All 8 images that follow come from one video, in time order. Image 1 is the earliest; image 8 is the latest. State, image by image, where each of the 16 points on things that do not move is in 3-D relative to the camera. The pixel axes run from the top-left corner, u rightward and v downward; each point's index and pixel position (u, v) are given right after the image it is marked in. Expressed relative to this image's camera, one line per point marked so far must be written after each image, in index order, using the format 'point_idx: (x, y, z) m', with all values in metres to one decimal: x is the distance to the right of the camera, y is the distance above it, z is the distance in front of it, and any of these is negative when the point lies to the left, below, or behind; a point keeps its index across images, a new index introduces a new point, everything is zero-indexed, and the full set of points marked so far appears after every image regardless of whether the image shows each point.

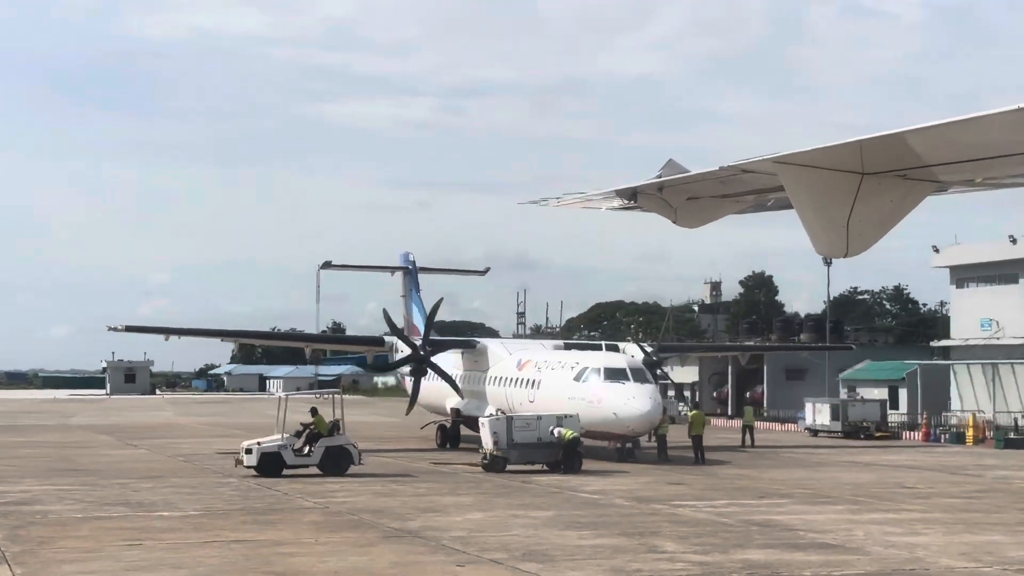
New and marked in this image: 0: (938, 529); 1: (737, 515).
0: (+3.9, -2.2, +13.4) m
1: (+2.2, -2.3, +14.6) m
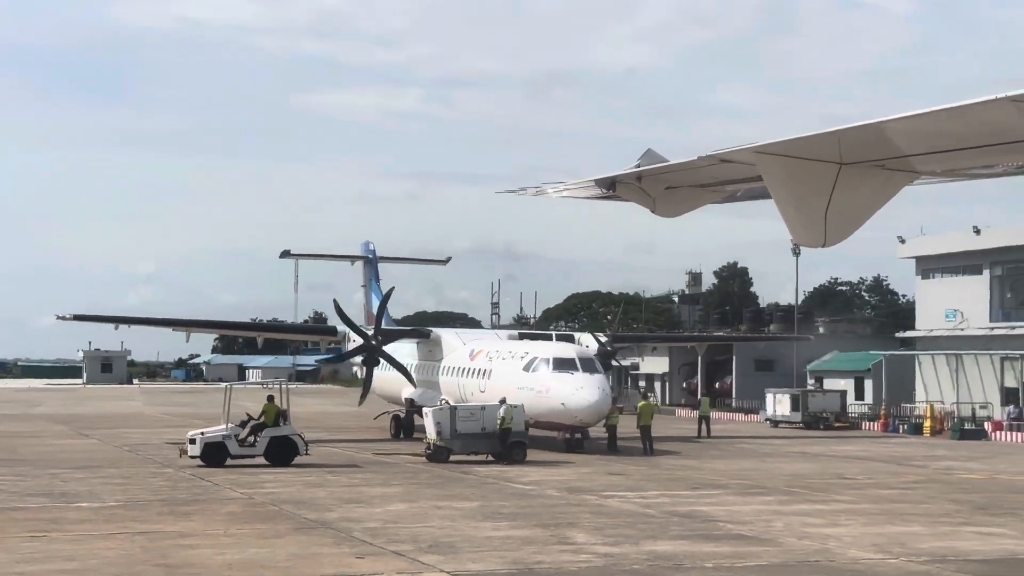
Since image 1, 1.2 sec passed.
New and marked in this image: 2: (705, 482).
0: (+3.2, -2.1, +13.3) m
1: (+1.5, -2.2, +14.5) m
2: (+2.4, -2.4, +18.0) m
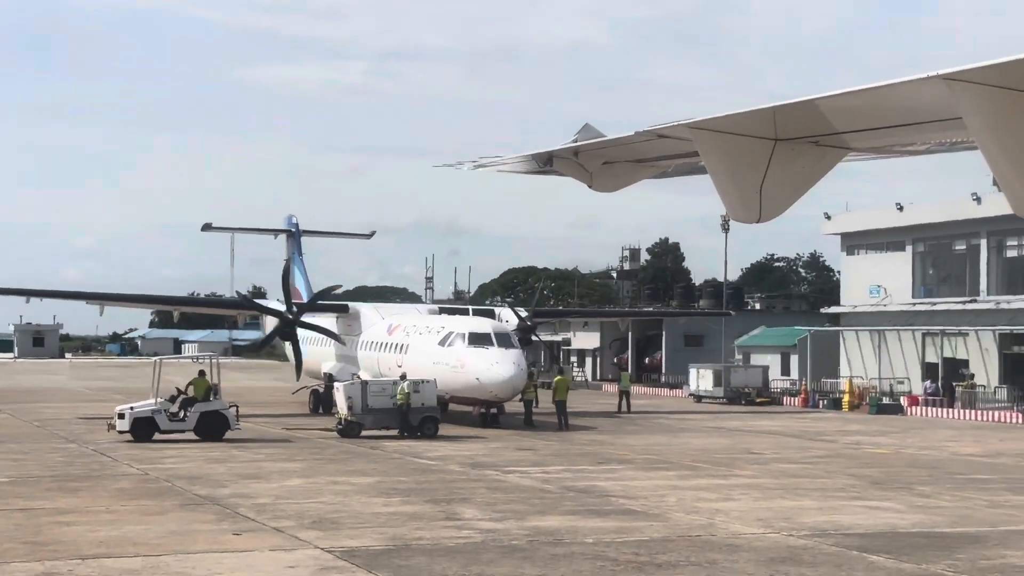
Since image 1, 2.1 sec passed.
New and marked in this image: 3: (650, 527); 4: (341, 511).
0: (+2.2, -1.9, +13.4) m
1: (+0.5, -1.9, +14.5) m
2: (+1.2, -2.1, +18.0) m
3: (+1.0, -1.8, +10.9) m
4: (-1.4, -1.8, +11.5) m
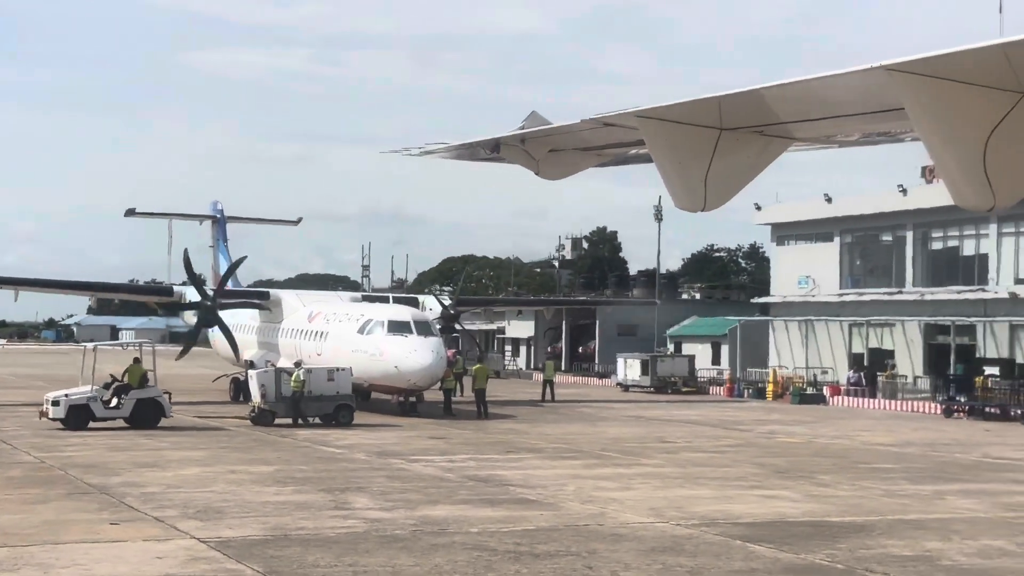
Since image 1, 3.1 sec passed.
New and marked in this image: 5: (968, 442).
0: (+1.3, -1.8, +13.4) m
1: (-0.5, -1.8, +14.4) m
2: (+0.1, -1.9, +17.9) m
3: (+0.2, -1.7, +10.8) m
4: (-2.2, -1.7, +11.4) m
5: (+6.2, -2.1, +19.6) m
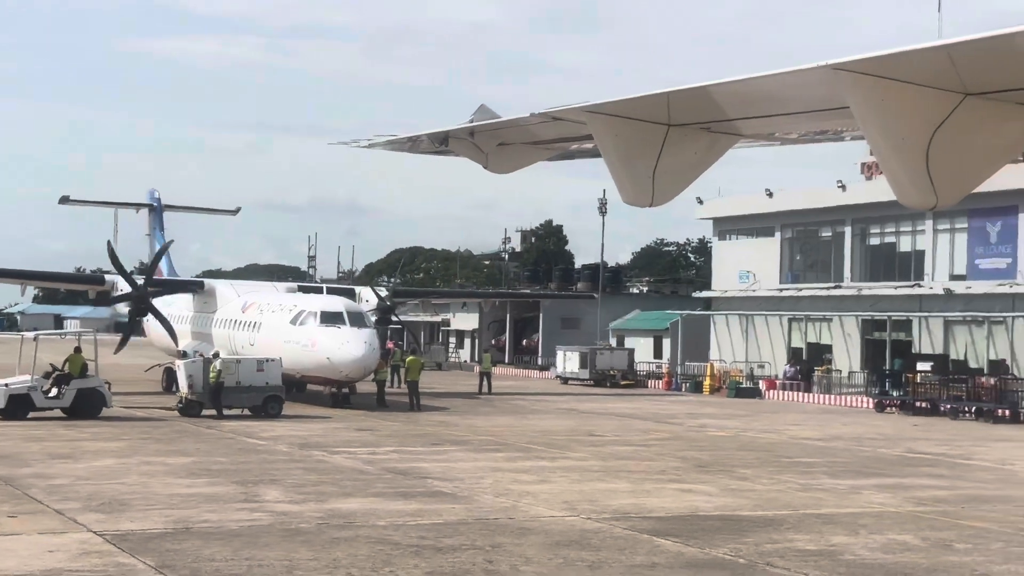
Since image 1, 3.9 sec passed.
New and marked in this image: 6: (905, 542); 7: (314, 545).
0: (+0.5, -1.7, +13.3) m
1: (-1.3, -1.7, +14.3) m
2: (-0.8, -1.8, +17.8) m
3: (-0.5, -1.6, +10.8) m
4: (-2.9, -1.6, +11.2) m
5: (+5.2, -2.0, +19.7) m
6: (+2.6, -1.7, +9.4) m
7: (-1.2, -1.6, +8.8) m
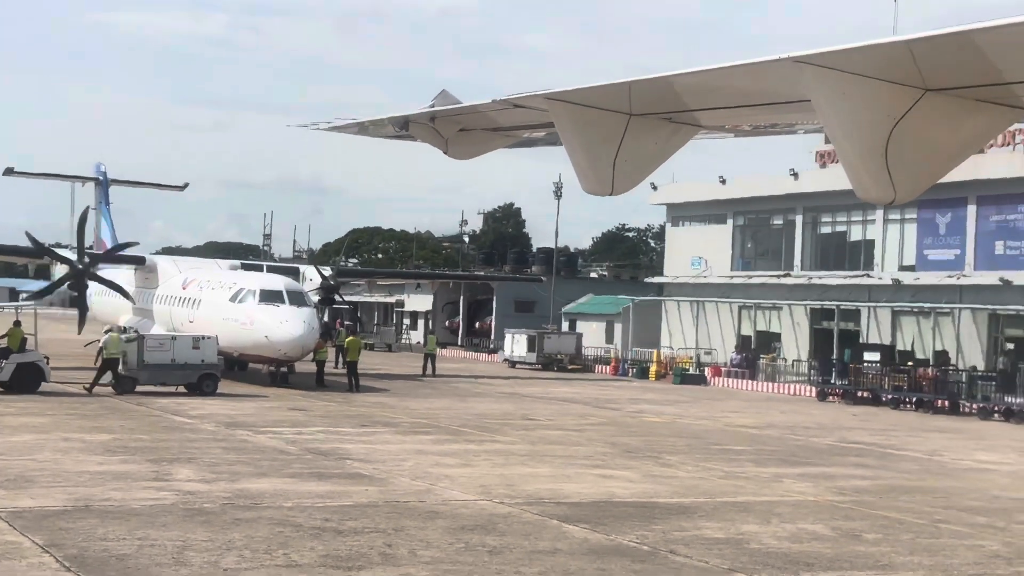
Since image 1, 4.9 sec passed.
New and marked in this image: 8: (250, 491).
0: (-0.2, -1.6, +13.2) m
1: (-2.0, -1.5, +14.1) m
2: (-1.6, -1.6, +17.7) m
3: (-1.1, -1.5, +10.6) m
4: (-3.5, -1.4, +11.0) m
5: (+4.3, -1.9, +19.7) m
6: (+2.0, -1.6, +9.4) m
7: (-1.8, -1.4, +8.6) m
8: (-1.9, -1.4, +10.3) m
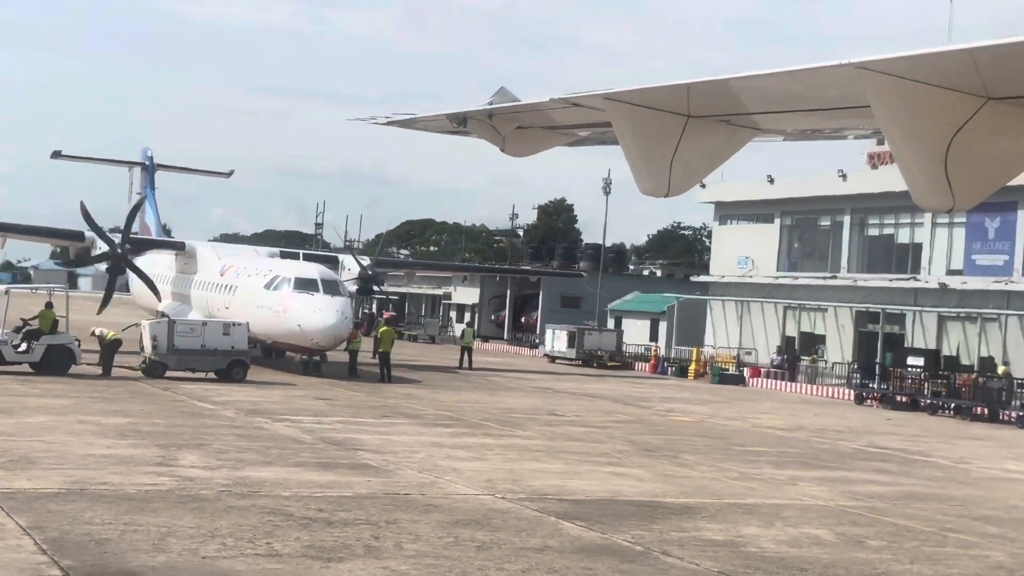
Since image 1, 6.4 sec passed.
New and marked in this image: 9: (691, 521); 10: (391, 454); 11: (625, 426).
0: (-0.1, -1.5, +13.1) m
1: (-1.8, -1.4, +14.1) m
2: (-1.3, -1.5, +17.6) m
3: (-1.1, -1.4, +10.5) m
4: (-3.5, -1.2, +11.0) m
5: (+4.7, -1.9, +19.4) m
6: (+1.9, -1.6, +9.2) m
7: (-1.8, -1.3, +8.6) m
8: (-1.8, -1.3, +10.3) m
9: (+1.2, -1.5, +9.6) m
10: (-1.0, -1.4, +12.6) m
11: (+1.4, -1.7, +17.6) m
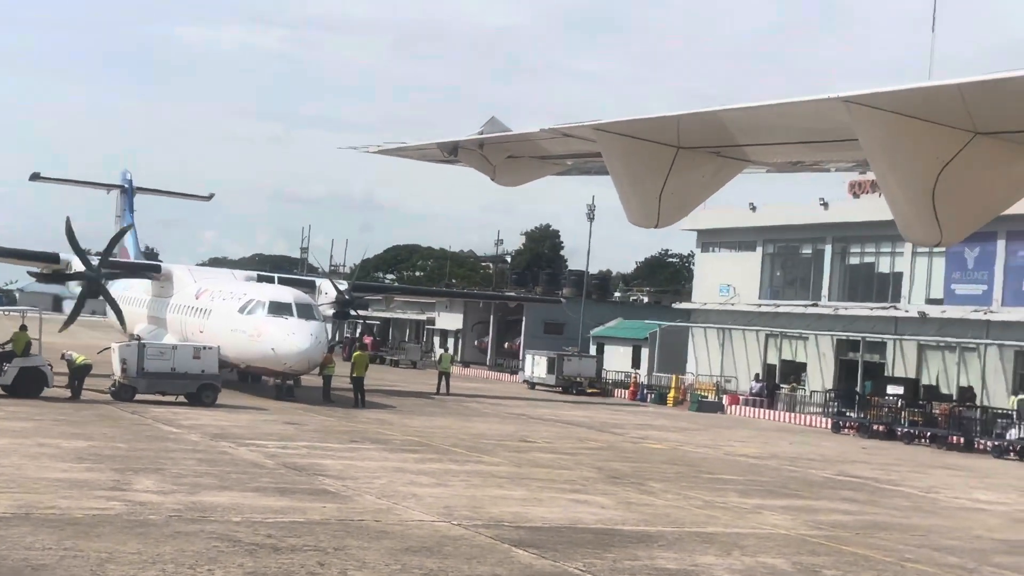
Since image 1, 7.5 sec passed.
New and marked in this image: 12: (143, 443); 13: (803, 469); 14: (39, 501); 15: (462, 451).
0: (-0.4, -1.7, +13.0) m
1: (-2.2, -1.6, +14.0) m
2: (-1.7, -1.8, +17.5) m
3: (-1.4, -1.6, +10.4) m
4: (-3.8, -1.4, +10.9) m
5: (+4.3, -2.3, +19.3) m
6: (+1.6, -1.7, +9.1) m
7: (-2.1, -1.5, +8.4) m
8: (-2.1, -1.5, +10.1) m
9: (+0.9, -1.7, +9.5) m
10: (-1.4, -1.7, +12.5) m
11: (+1.0, -2.0, +17.5) m
12: (-3.7, -1.5, +14.4) m
13: (+3.4, -2.1, +17.1) m
14: (-3.2, -1.4, +9.6) m
15: (-0.5, -1.8, +16.5) m
